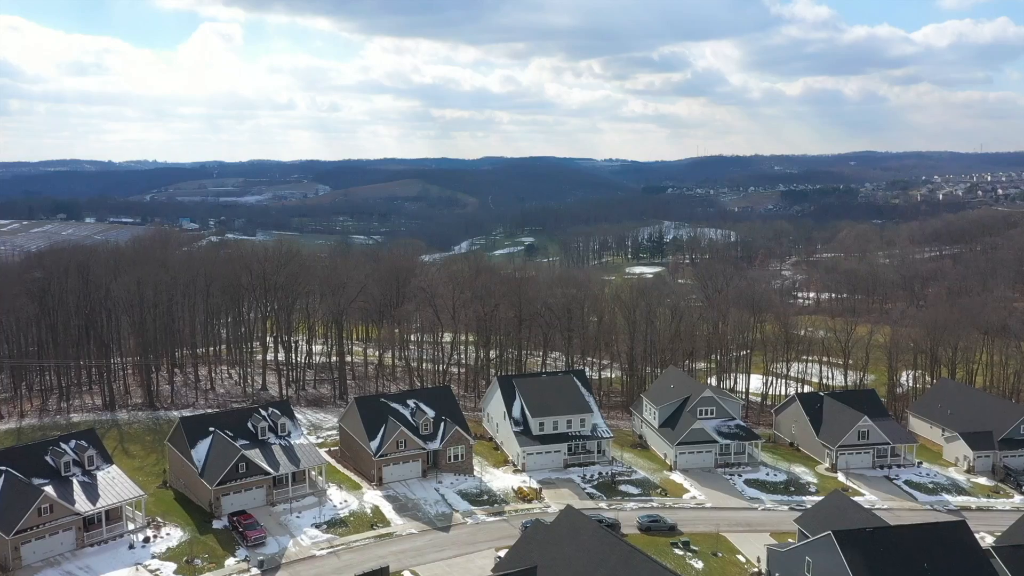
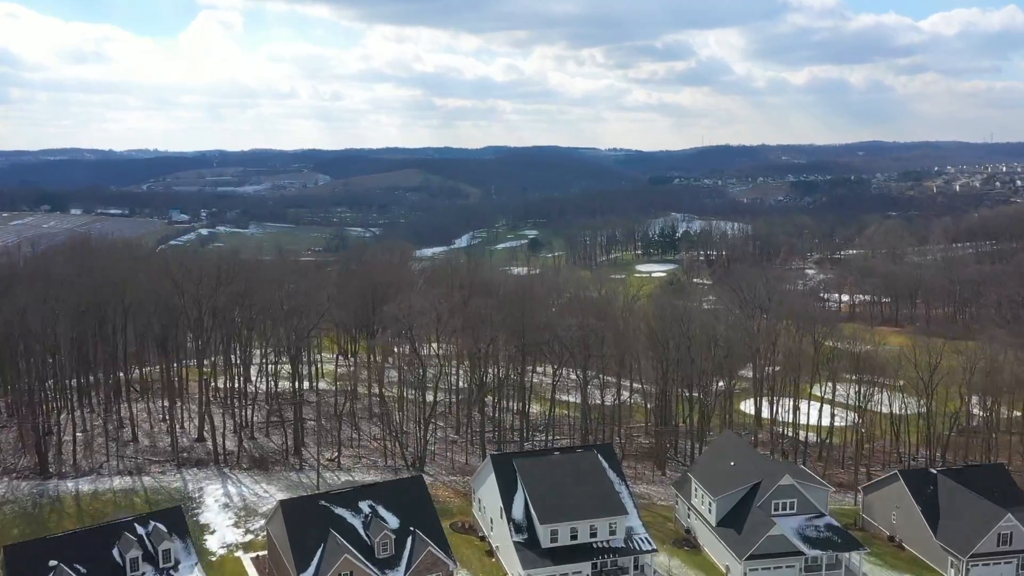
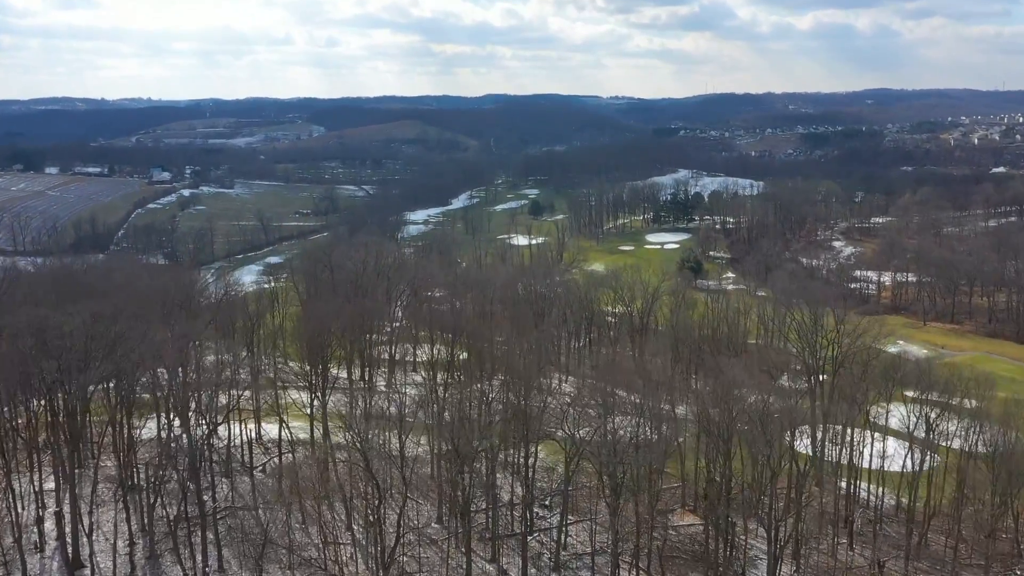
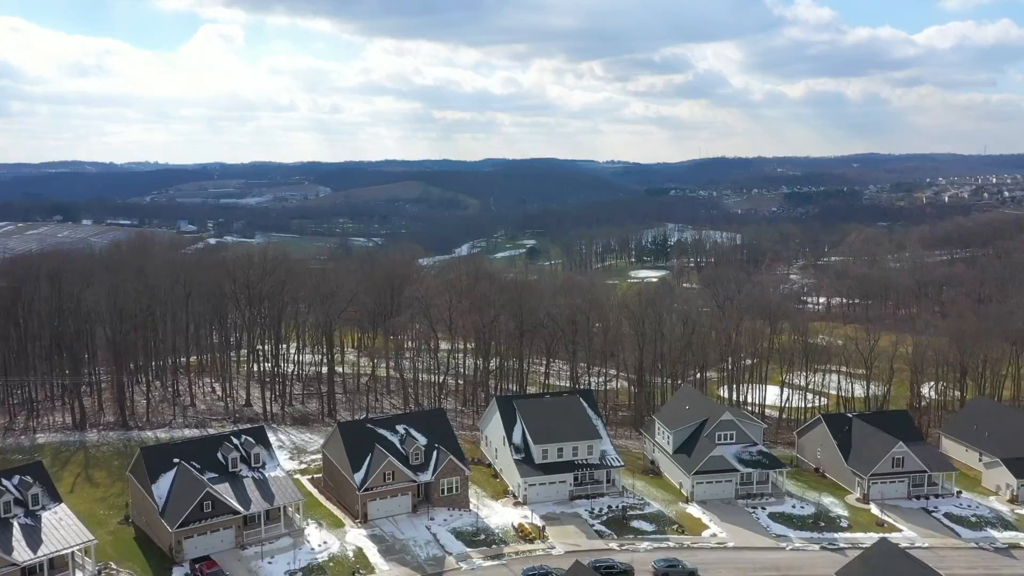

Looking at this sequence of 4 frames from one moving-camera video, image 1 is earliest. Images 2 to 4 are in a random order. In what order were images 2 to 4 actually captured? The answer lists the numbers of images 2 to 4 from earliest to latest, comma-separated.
4, 2, 3
